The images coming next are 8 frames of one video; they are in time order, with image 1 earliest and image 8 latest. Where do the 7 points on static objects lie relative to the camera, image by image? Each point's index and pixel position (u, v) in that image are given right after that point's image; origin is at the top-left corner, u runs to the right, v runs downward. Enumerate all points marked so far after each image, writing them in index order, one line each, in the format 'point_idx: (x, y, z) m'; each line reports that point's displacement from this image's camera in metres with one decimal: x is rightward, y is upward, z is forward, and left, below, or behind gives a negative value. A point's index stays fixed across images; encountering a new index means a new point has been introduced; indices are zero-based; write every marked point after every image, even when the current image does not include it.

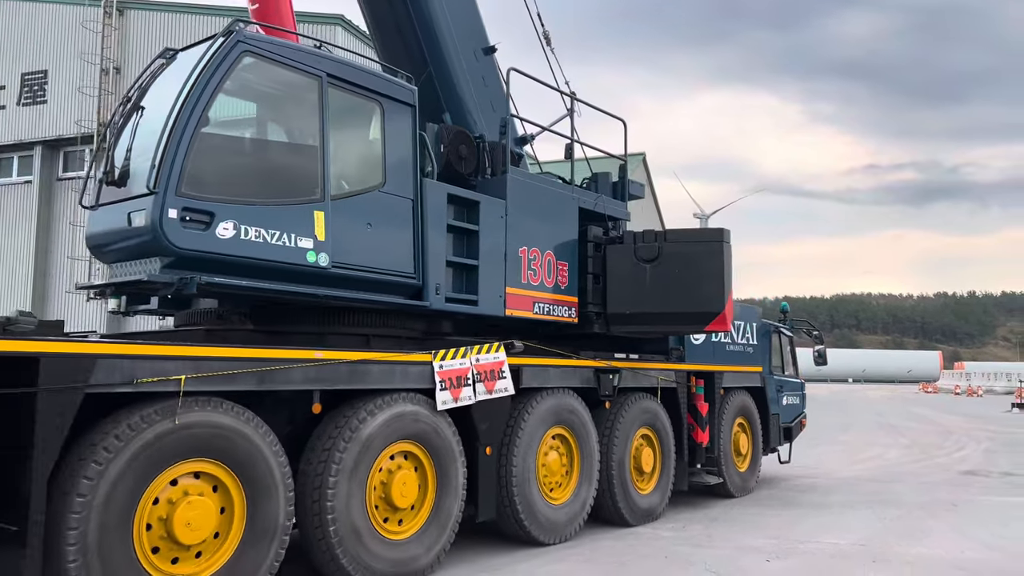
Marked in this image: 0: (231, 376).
0: (-1.3, -0.4, +4.0) m
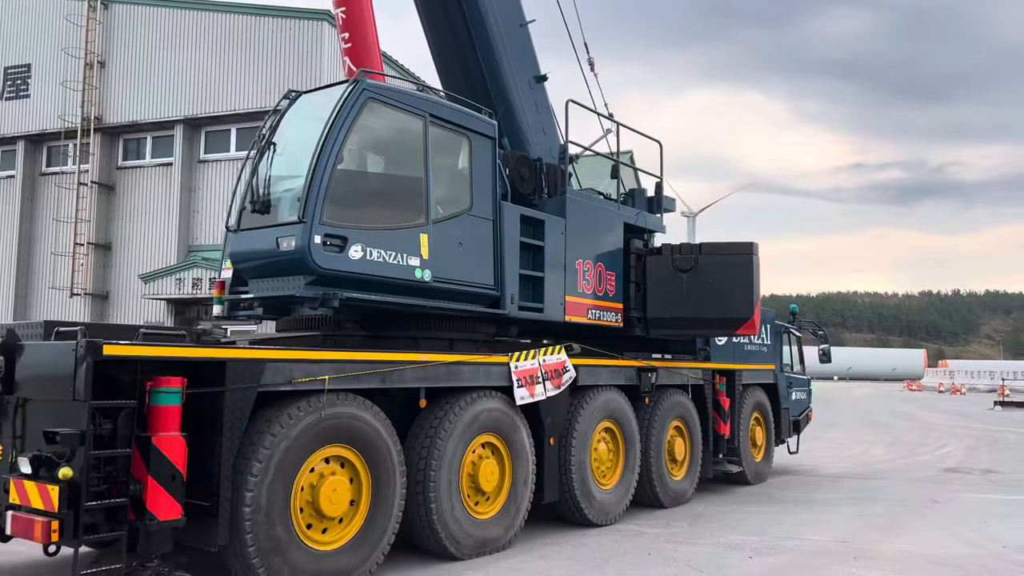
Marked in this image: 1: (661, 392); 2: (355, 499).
0: (-0.8, -0.5, +4.6) m
1: (+1.7, -1.1, +9.0) m
2: (-0.9, -1.2, +4.5) m
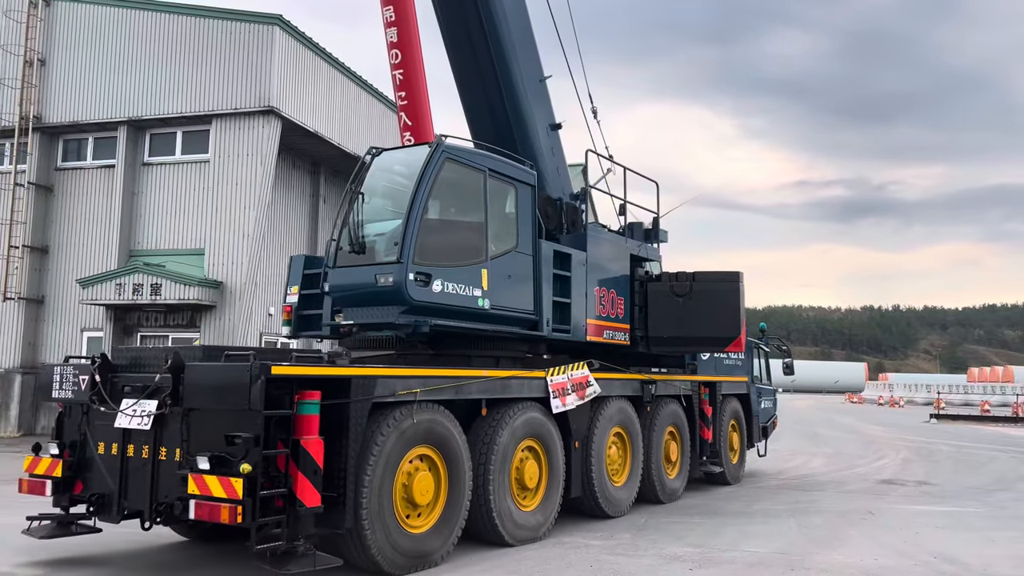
0: (-0.5, -0.7, +5.5) m
1: (+1.8, -1.3, +10.0) m
2: (-0.5, -1.3, +5.4) m
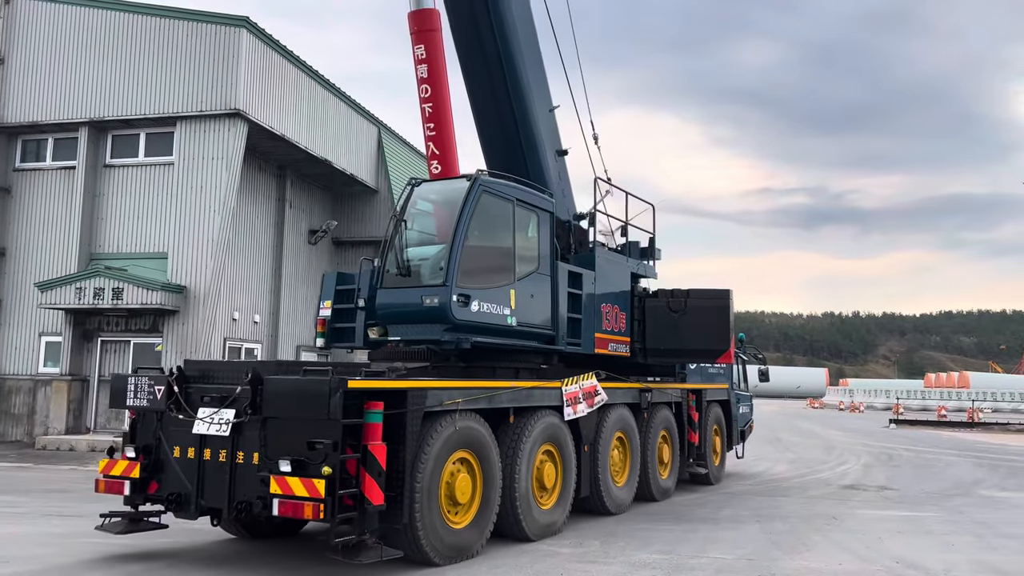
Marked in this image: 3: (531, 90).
0: (-0.3, -0.8, +6.0) m
1: (+1.8, -1.5, +10.7) m
2: (-0.3, -1.5, +6.0) m
3: (+0.2, +2.0, +8.9) m
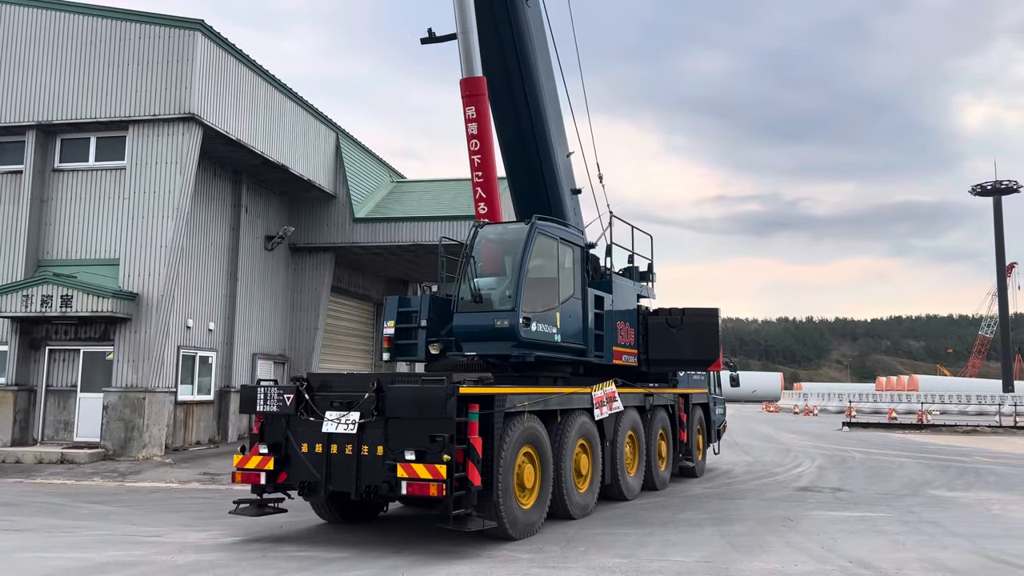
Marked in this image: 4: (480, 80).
0: (+0.2, -1.0, +7.4) m
1: (+2.1, -1.8, +12.1) m
2: (+0.2, -1.7, +7.3) m
3: (+0.5, +1.8, +10.3) m
4: (-0.3, +2.3, +9.3) m
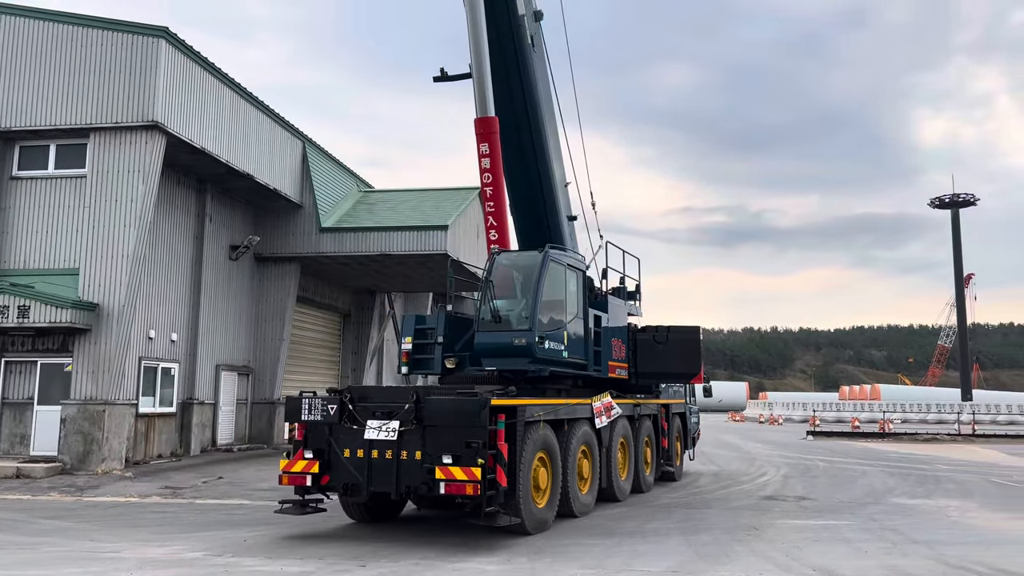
0: (+0.4, -1.2, +8.3) m
1: (+2.0, -2.1, +13.1) m
2: (+0.3, -1.9, +8.2) m
3: (+0.6, +1.5, +11.3) m
4: (-0.2, +2.1, +10.1) m
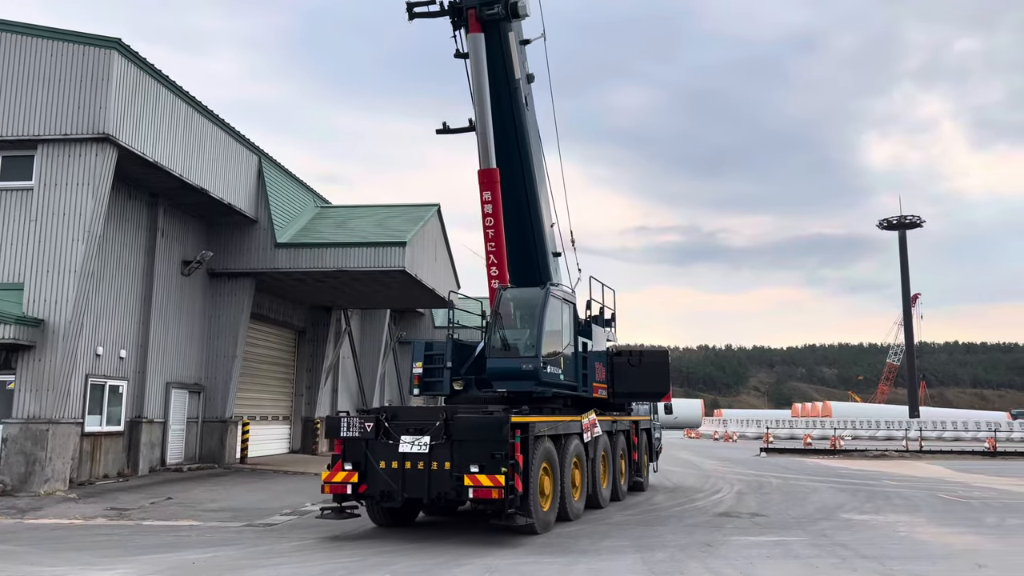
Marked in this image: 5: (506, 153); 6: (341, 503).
0: (+0.4, -1.6, +9.6) m
1: (+1.8, -2.5, +14.5) m
2: (+0.4, -2.3, +9.5) m
3: (+0.5, +1.1, +12.7) m
4: (-0.2, +1.6, +11.5) m
5: (-0.1, +2.0, +12.5) m
6: (-1.8, -2.3, +8.9) m
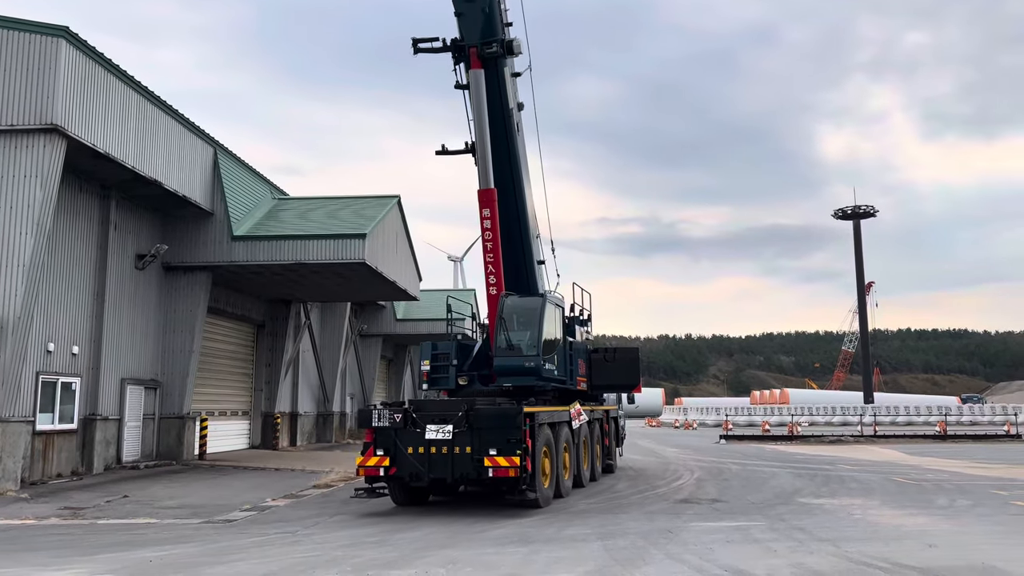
0: (+0.5, -1.8, +11.3) m
1: (+1.7, -2.6, +16.1) m
2: (+0.5, -2.4, +11.2) m
3: (+0.4, +1.0, +14.3) m
4: (-0.3, +1.5, +13.1) m
5: (-0.2, +1.9, +14.1) m
6: (-1.7, -2.5, +10.4) m
